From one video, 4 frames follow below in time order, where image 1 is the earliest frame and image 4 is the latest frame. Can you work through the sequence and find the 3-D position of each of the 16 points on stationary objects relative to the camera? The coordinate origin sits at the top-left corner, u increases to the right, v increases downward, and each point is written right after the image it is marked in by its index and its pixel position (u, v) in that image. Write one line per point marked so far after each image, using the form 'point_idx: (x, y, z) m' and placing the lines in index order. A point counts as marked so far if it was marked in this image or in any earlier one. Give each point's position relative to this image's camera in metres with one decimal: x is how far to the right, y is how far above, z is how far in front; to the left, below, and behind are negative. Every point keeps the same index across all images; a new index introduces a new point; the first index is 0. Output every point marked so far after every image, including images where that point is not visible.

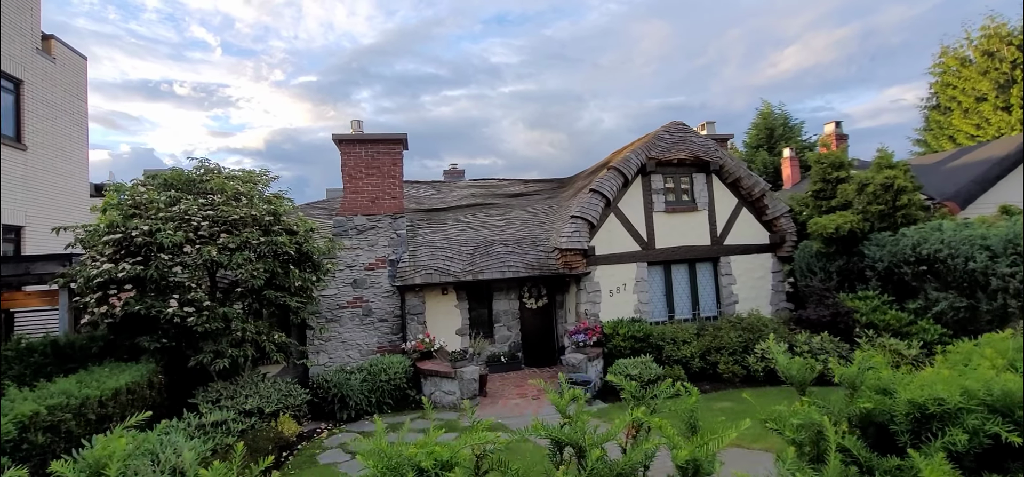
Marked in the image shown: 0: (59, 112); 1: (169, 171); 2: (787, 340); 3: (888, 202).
0: (-10.1, +2.8, +11.0) m
1: (-4.6, +0.9, +6.6) m
2: (+4.7, -1.8, +8.5) m
3: (+6.5, +0.6, +8.4) m
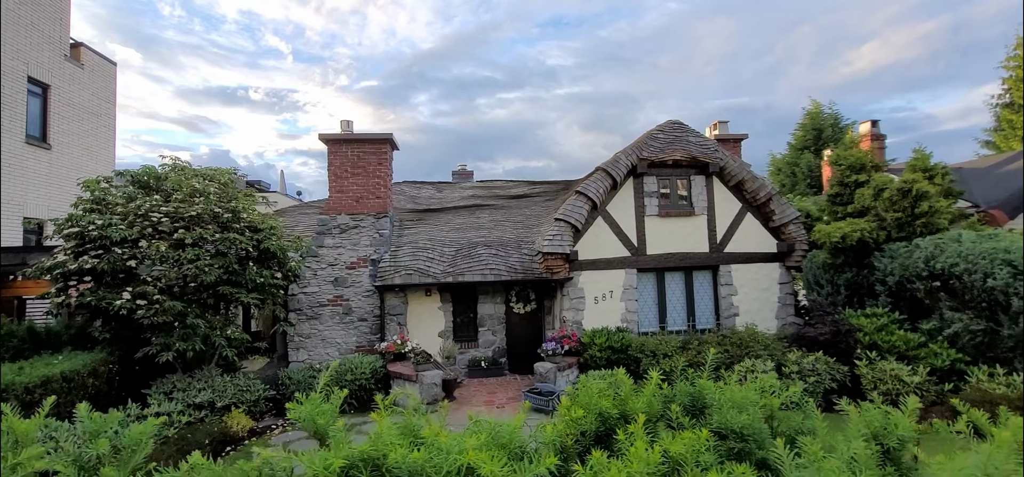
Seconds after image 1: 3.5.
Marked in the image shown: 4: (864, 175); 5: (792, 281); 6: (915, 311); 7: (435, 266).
0: (-10.2, +3.0, +11.8) m
1: (-5.2, +1.0, +6.9) m
2: (+4.2, -1.9, +7.8) m
3: (+6.0, +0.5, +7.5) m
4: (+6.2, +1.1, +8.6) m
5: (+5.6, -0.9, +10.0) m
6: (+6.2, -1.1, +7.6) m
7: (-1.5, -0.5, +9.5) m
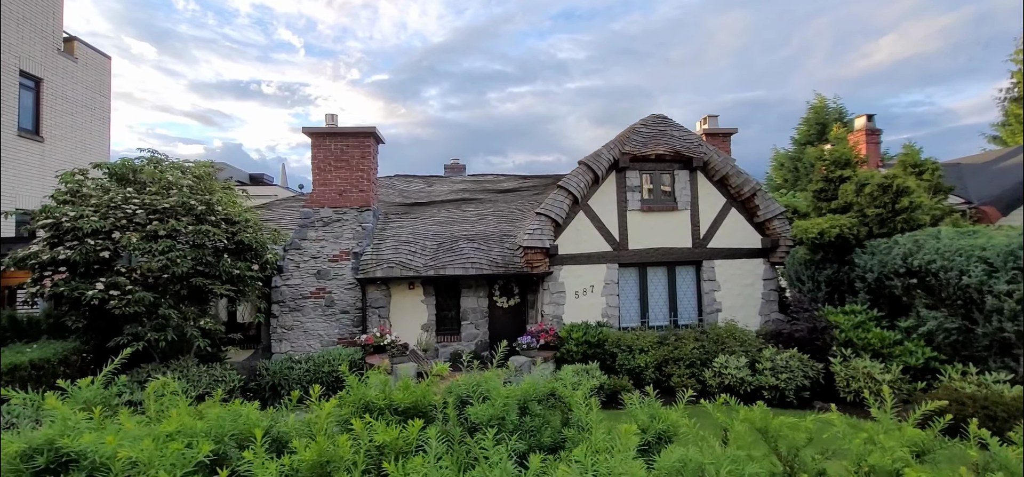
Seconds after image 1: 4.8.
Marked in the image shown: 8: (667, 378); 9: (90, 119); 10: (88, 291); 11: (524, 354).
0: (-10.5, +3.2, +12.0) m
1: (-5.6, +1.1, +7.0) m
2: (+3.8, -1.8, +7.7) m
3: (+5.6, +0.5, +7.4) m
4: (+5.8, +1.2, +8.5) m
5: (+5.3, -0.8, +9.9) m
6: (+5.8, -1.1, +7.4) m
7: (-1.9, -0.4, +9.6) m
8: (+2.5, -2.2, +7.9) m
9: (-10.4, +2.9, +12.2) m
10: (-5.3, -0.7, +6.2) m
11: (+0.2, -2.0, +8.4) m
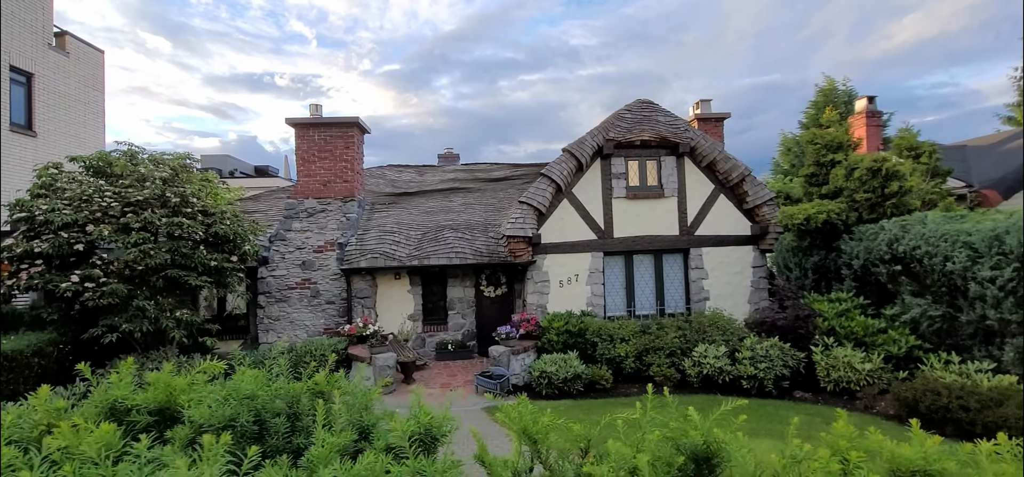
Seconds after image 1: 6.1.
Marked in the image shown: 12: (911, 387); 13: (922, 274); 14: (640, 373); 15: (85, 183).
0: (-10.8, +3.3, +12.1) m
1: (-6.0, +1.2, +7.0) m
2: (+3.4, -1.6, +7.6) m
3: (+5.2, +0.7, +7.2) m
4: (+5.4, +1.4, +8.2) m
5: (+5.0, -0.5, +9.7) m
6: (+5.4, -0.8, +7.2) m
7: (-2.2, -0.2, +9.5) m
8: (+2.1, -2.0, +7.8) m
9: (-10.7, +3.1, +12.3) m
10: (-5.7, -0.6, +6.3) m
11: (-0.1, -1.8, +8.4) m
12: (+4.5, -1.7, +5.5) m
13: (+4.8, -0.4, +5.8) m
14: (+2.0, -2.1, +7.8) m
15: (-5.8, +0.8, +6.8) m
